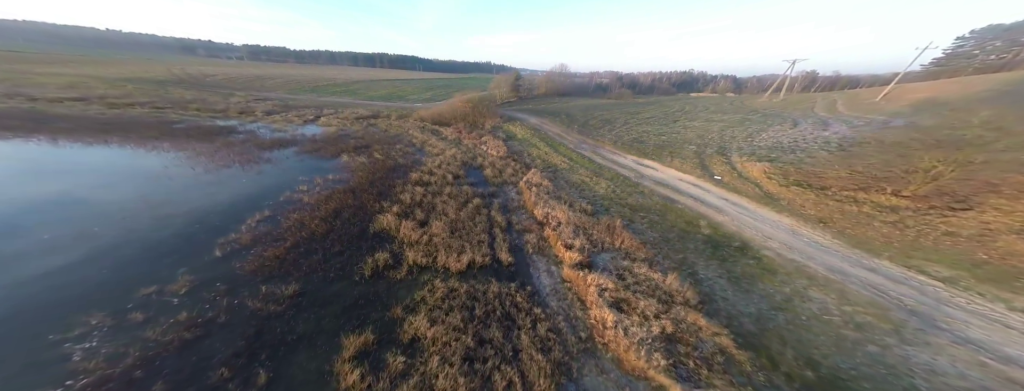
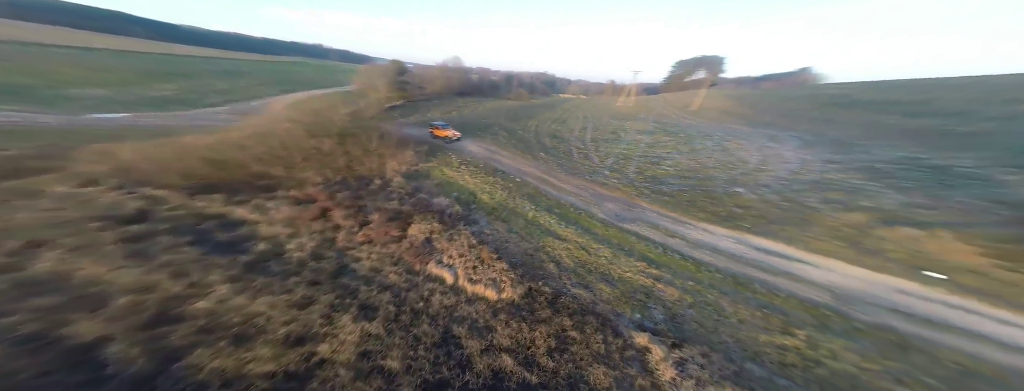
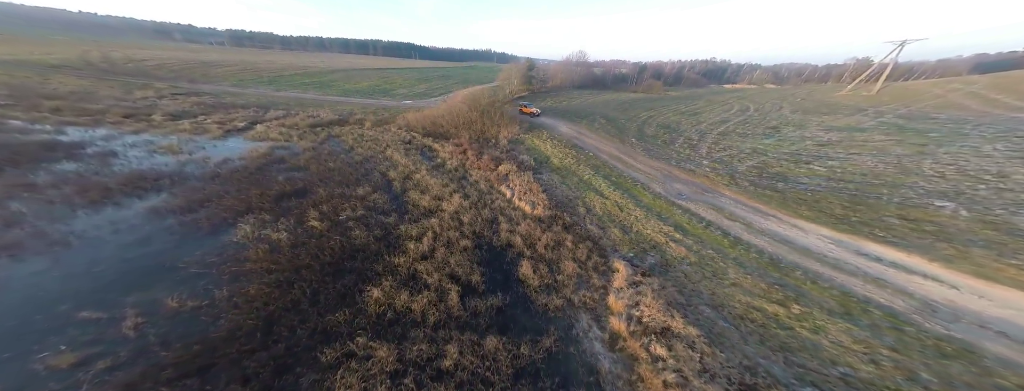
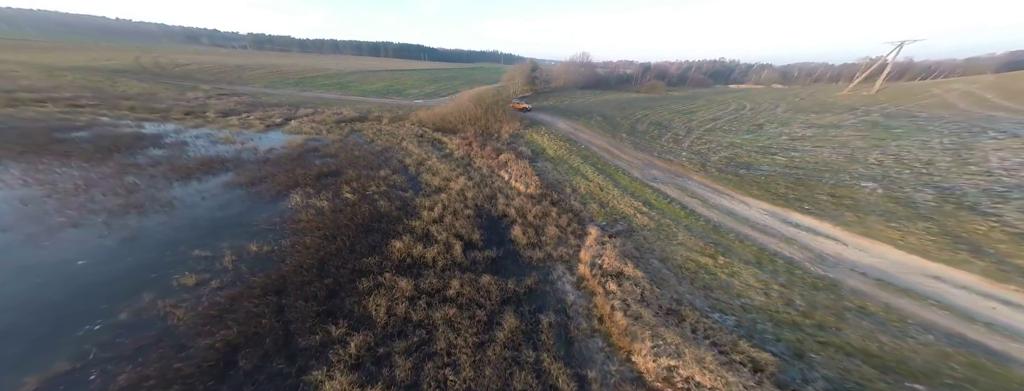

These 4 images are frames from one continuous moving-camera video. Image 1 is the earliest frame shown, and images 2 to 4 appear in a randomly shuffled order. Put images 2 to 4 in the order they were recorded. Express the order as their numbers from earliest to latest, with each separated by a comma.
4, 3, 2
